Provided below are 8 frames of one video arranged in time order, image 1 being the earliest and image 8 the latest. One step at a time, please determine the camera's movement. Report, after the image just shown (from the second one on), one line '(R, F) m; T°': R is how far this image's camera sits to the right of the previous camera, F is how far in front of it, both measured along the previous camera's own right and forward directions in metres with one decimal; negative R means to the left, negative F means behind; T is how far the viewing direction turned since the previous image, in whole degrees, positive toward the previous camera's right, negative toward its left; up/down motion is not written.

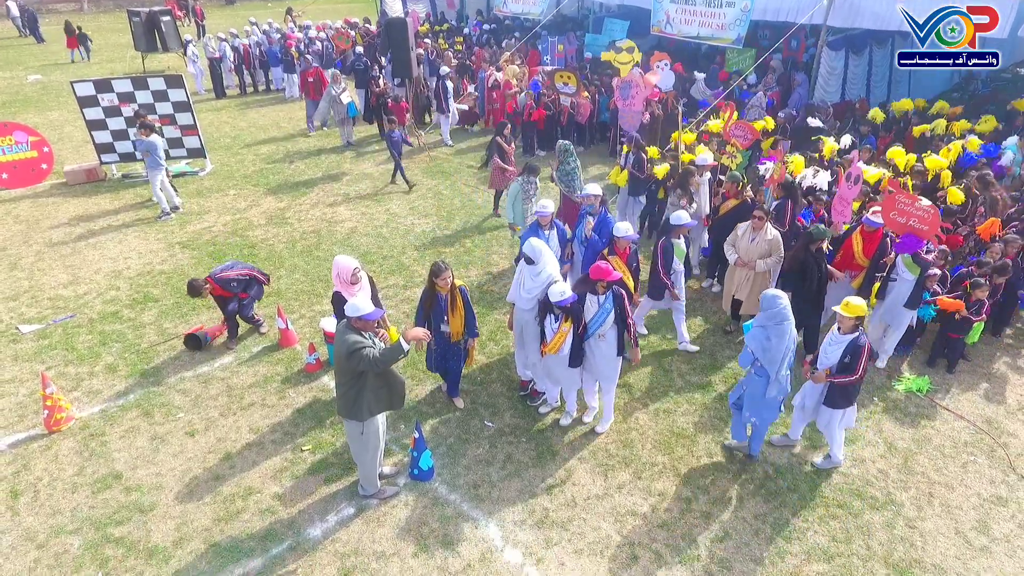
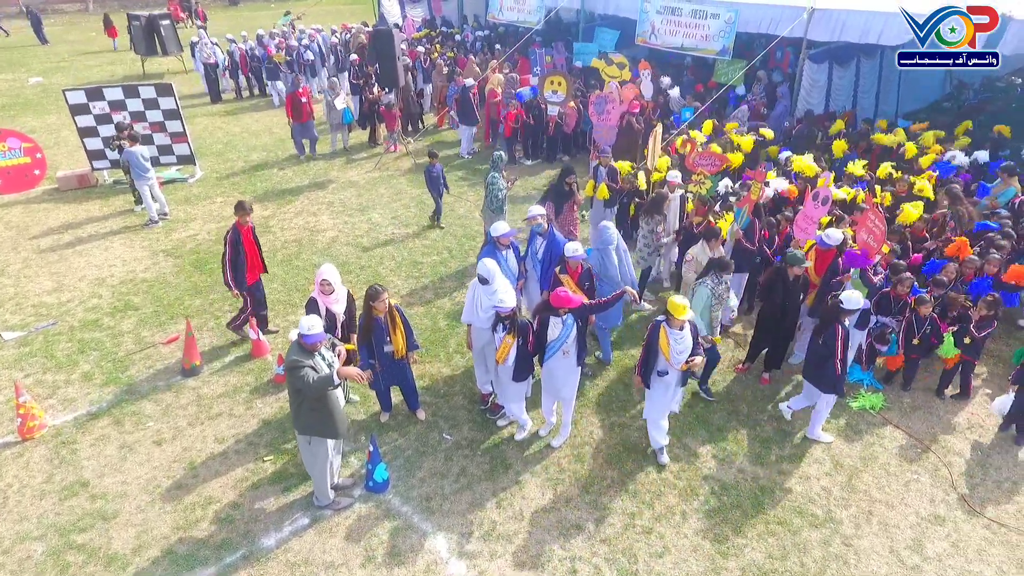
(+0.5, -0.2) m; -1°
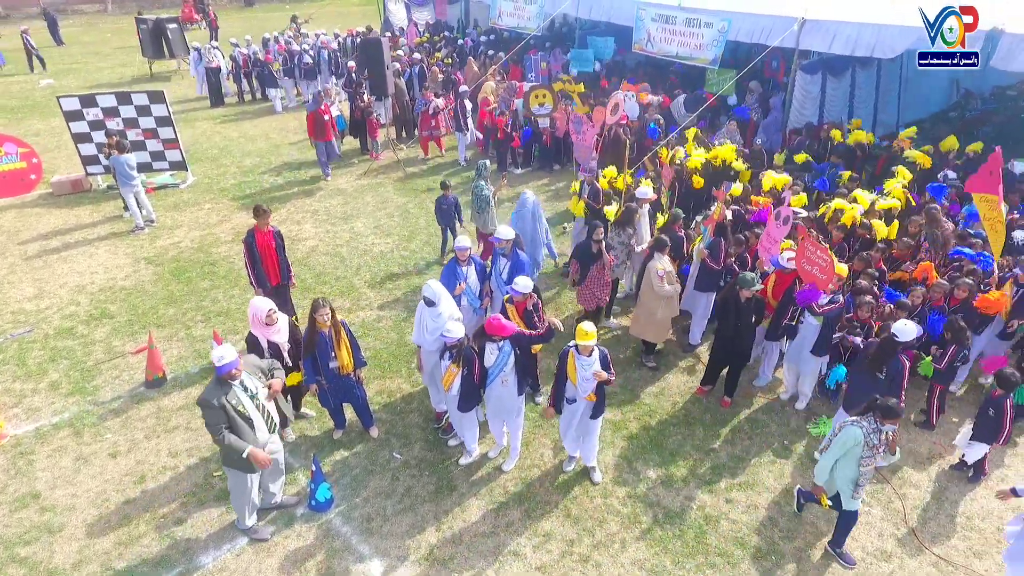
(+0.7, 0.0) m; -2°
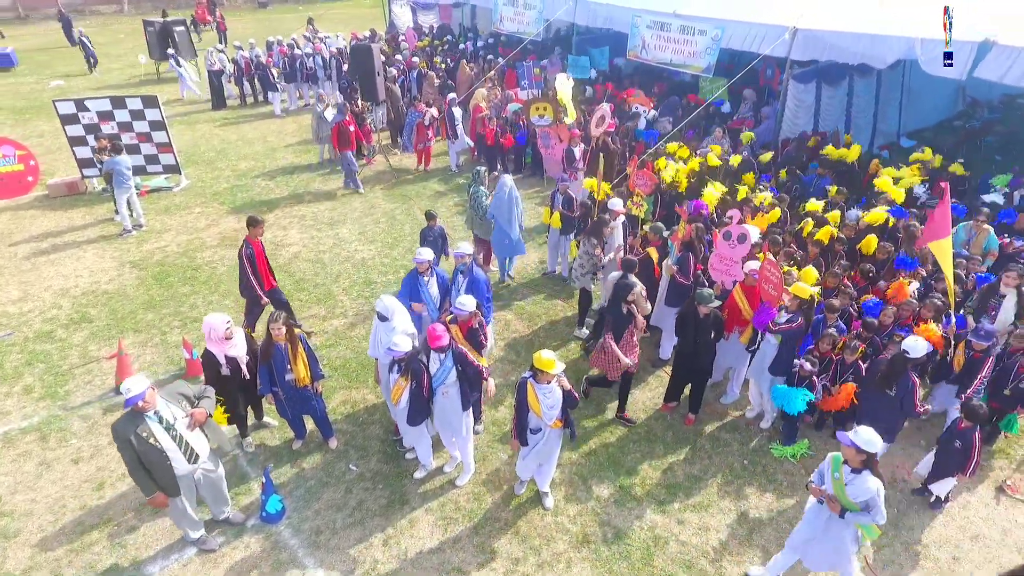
(+0.6, 0.0) m; -1°
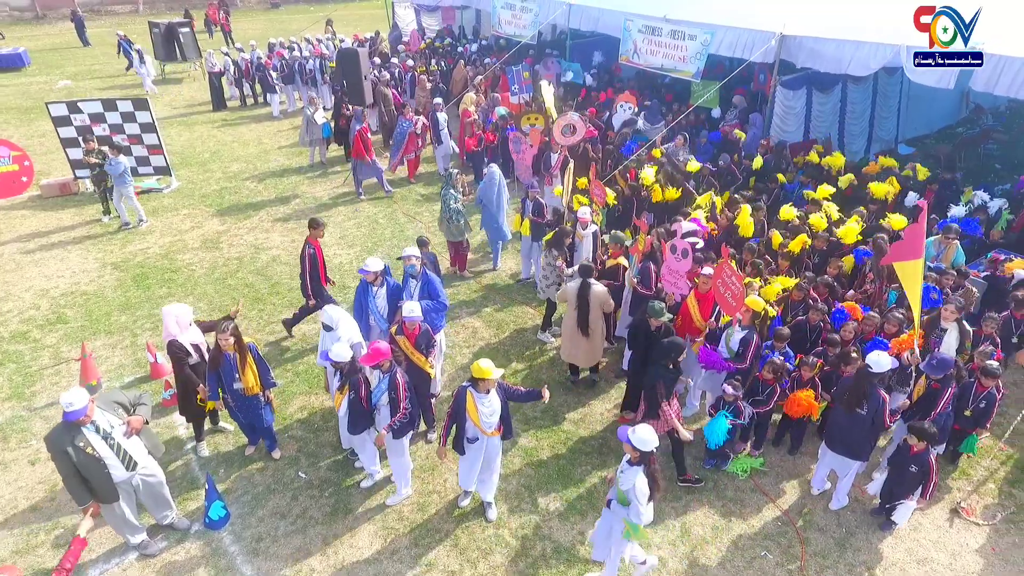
(+0.7, 0.0) m; -1°
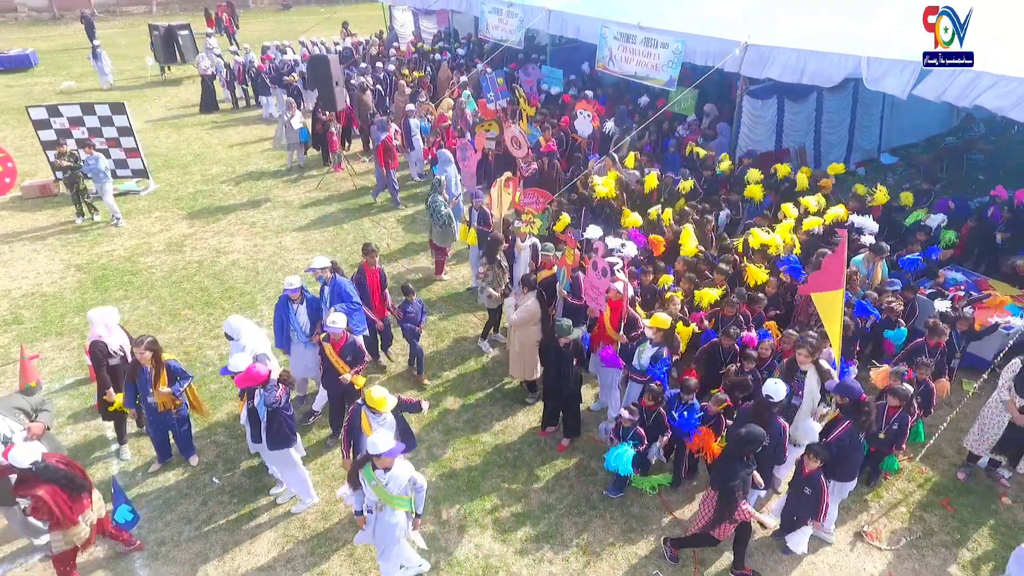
(+1.1, 0.0) m; -2°
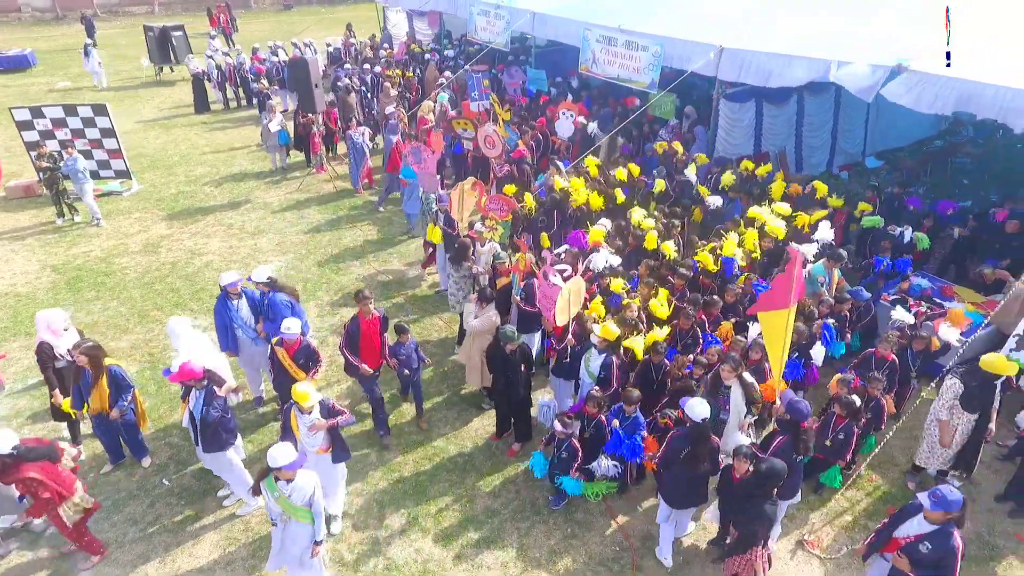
(+0.6, 0.0) m; -1°
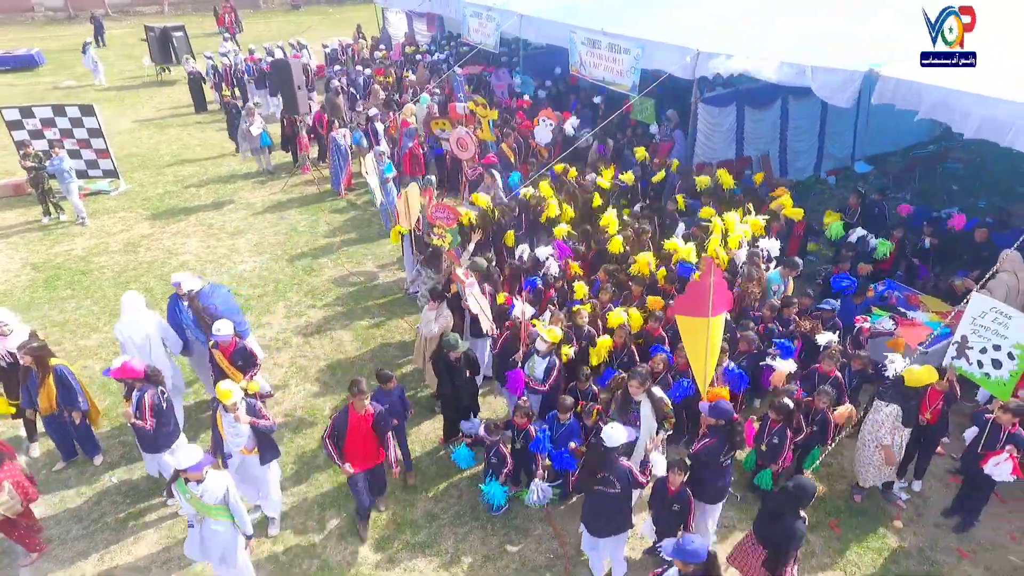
(+0.7, 0.0) m; -1°
